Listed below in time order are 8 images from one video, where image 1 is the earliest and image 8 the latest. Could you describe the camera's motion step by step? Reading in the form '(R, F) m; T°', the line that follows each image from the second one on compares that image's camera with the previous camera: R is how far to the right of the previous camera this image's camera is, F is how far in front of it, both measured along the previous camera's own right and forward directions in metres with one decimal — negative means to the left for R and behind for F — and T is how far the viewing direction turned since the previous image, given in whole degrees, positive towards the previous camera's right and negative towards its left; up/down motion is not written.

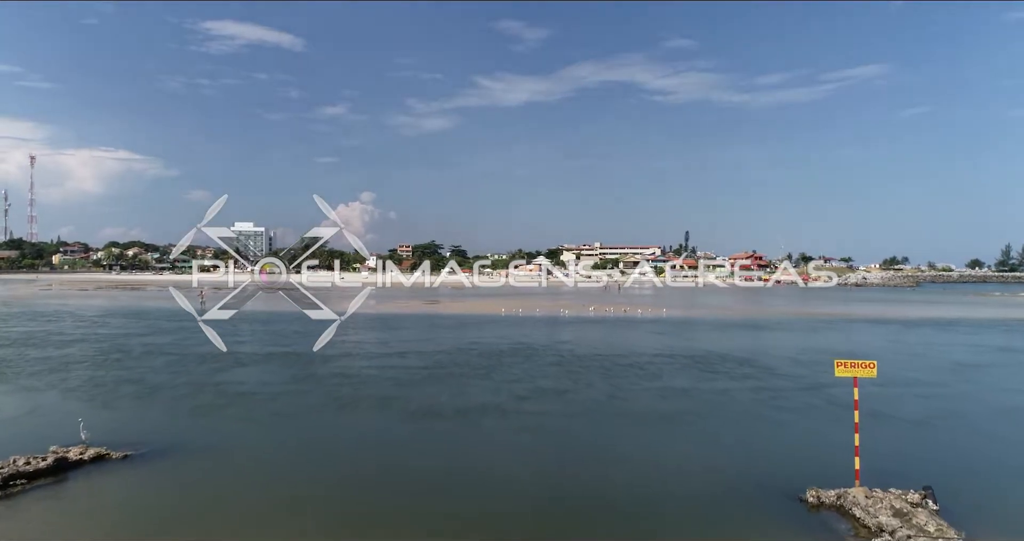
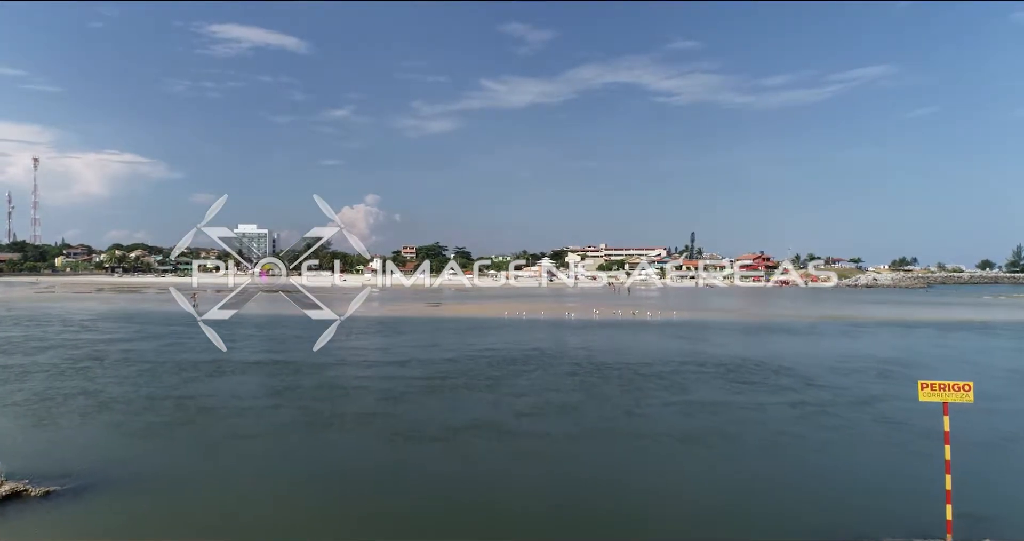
(+0.1, +2.5) m; 0°
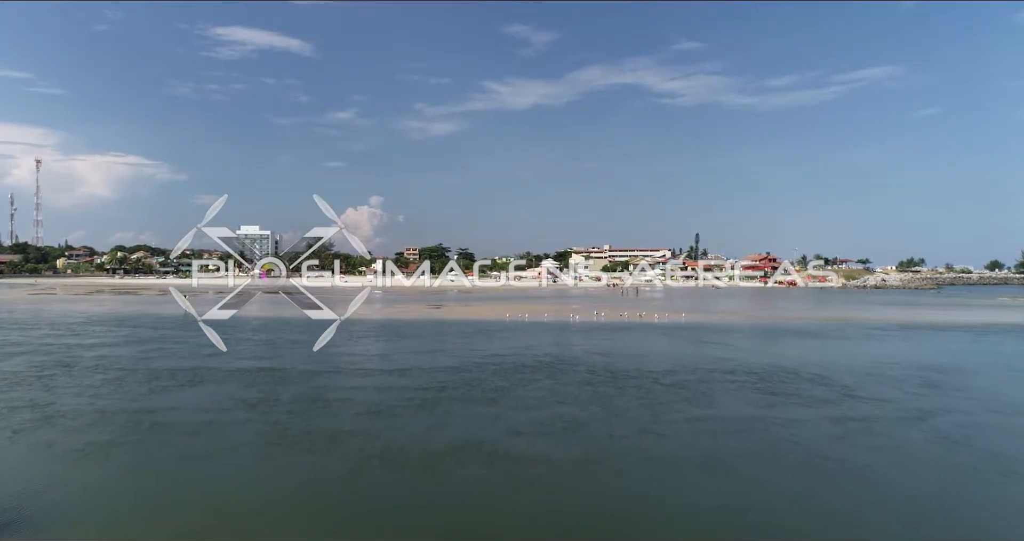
(+0.2, +2.3) m; 0°
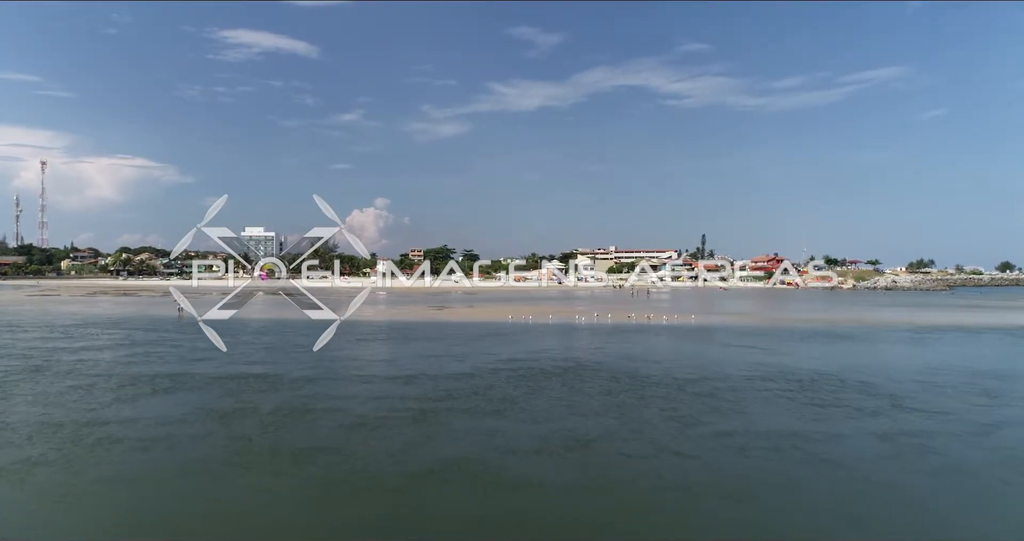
(+0.2, +2.0) m; -1°
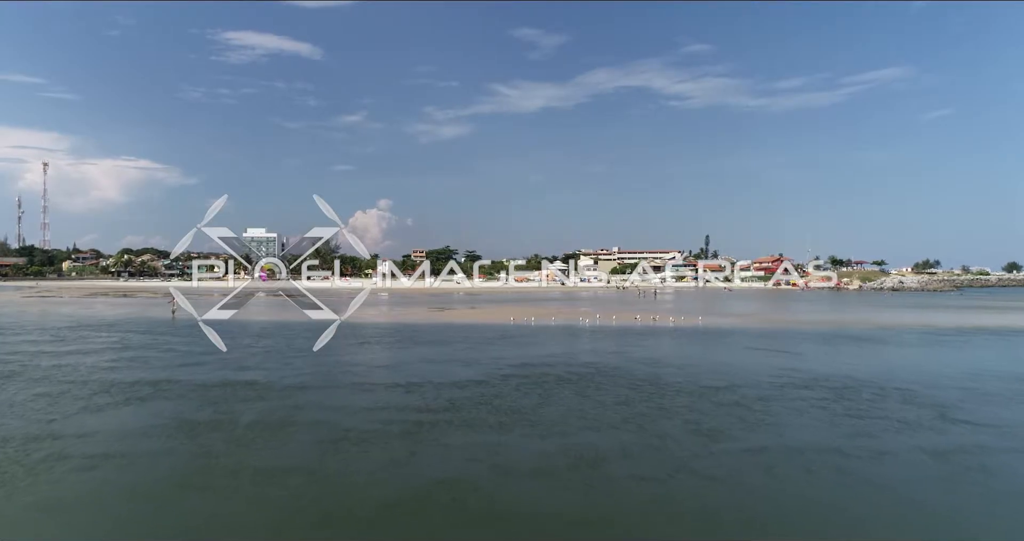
(+0.1, +1.6) m; 0°
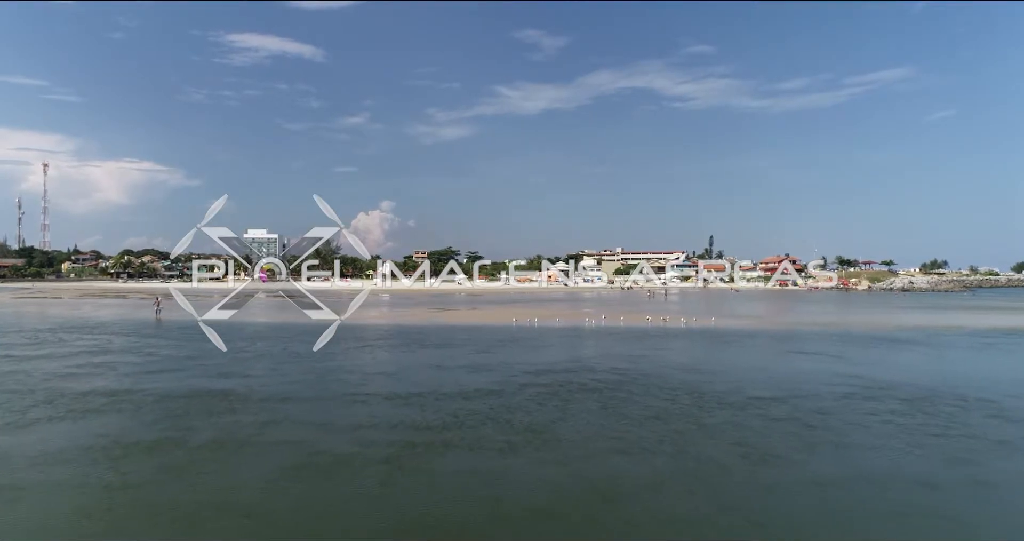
(-0.1, +2.9) m; 0°
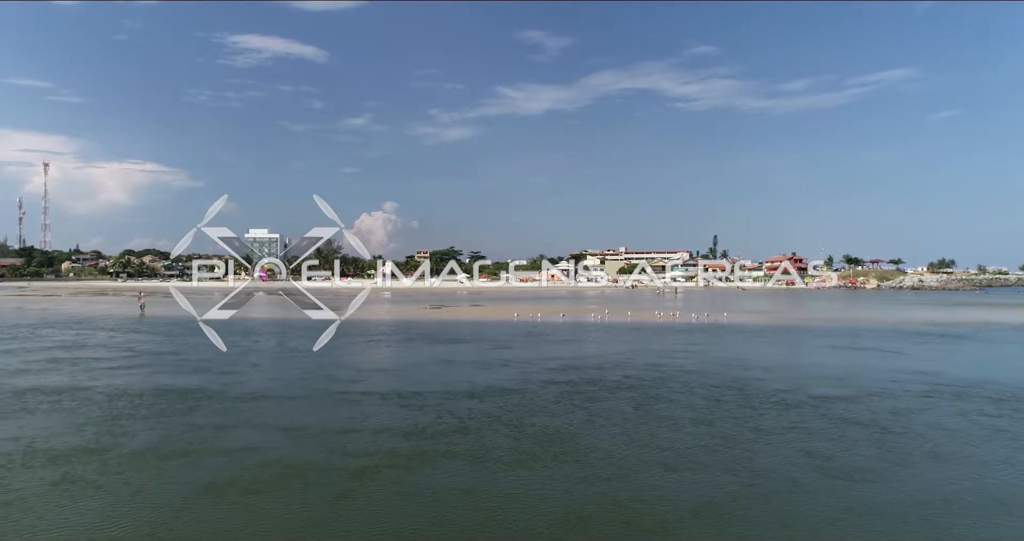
(0.0, +2.7) m; 0°
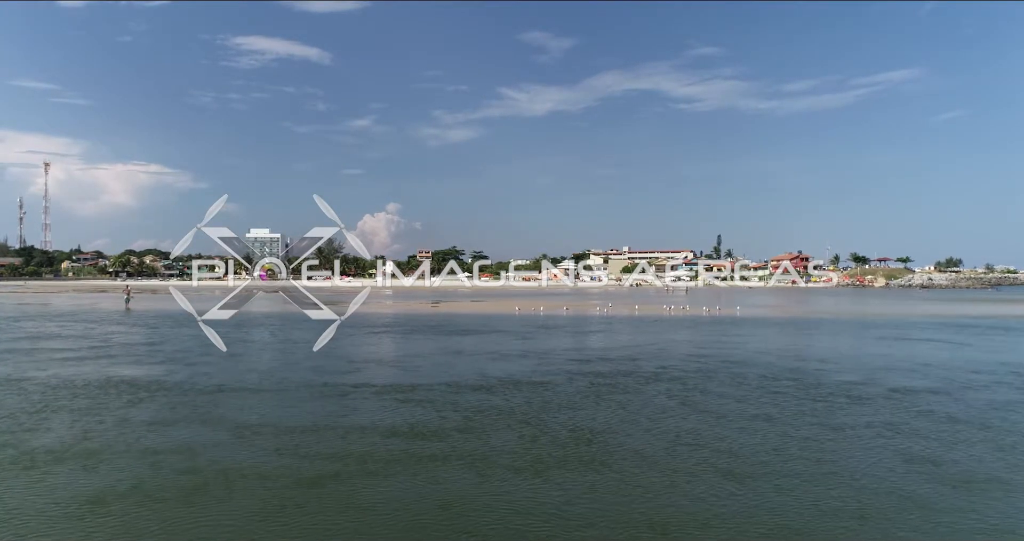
(0.0, +2.5) m; 0°
